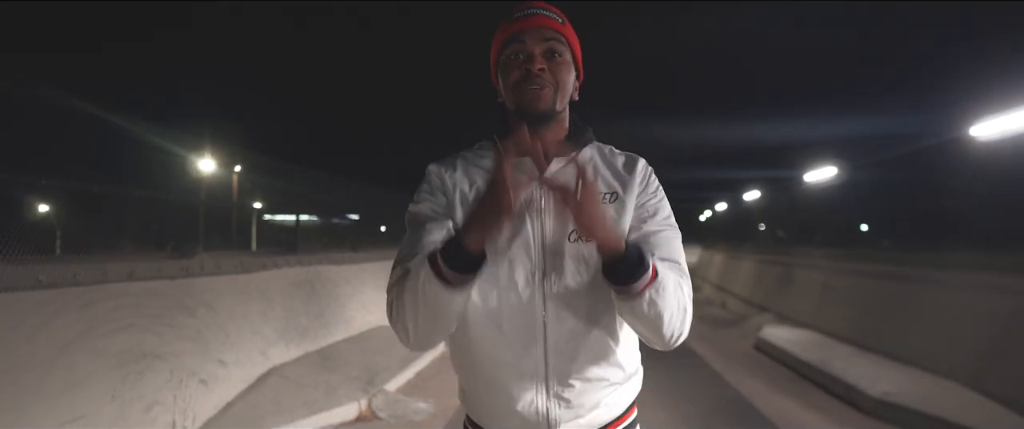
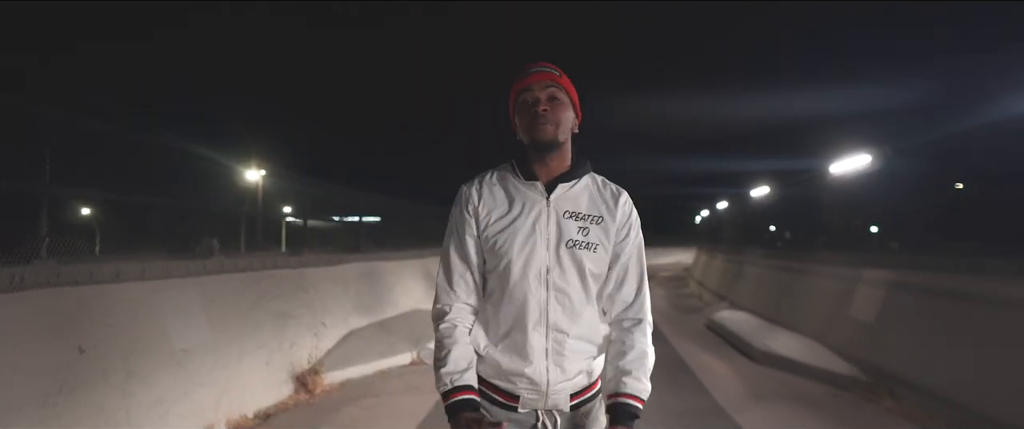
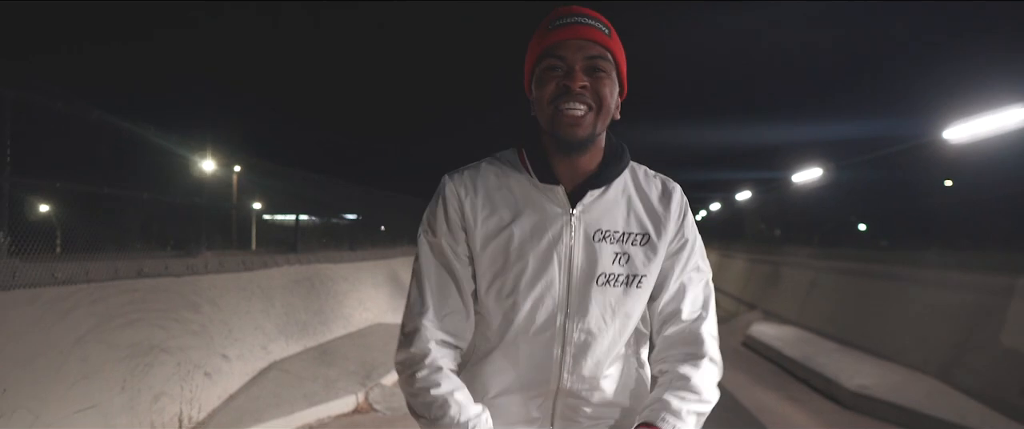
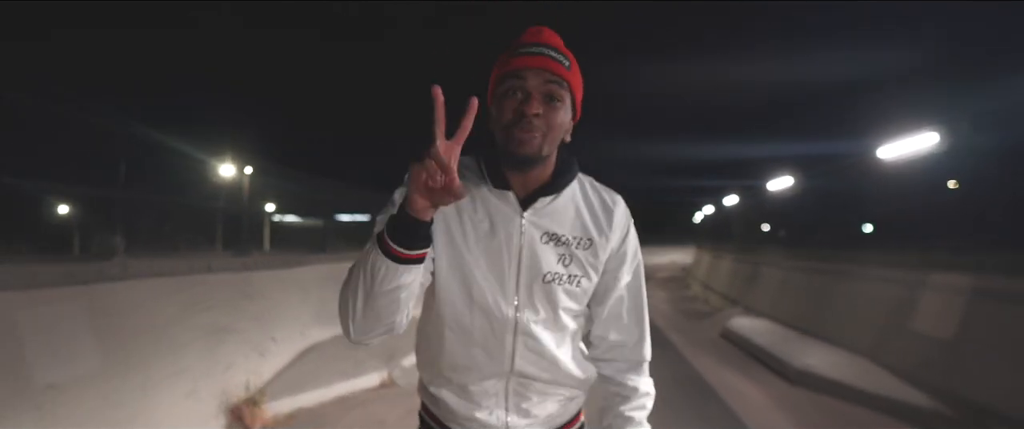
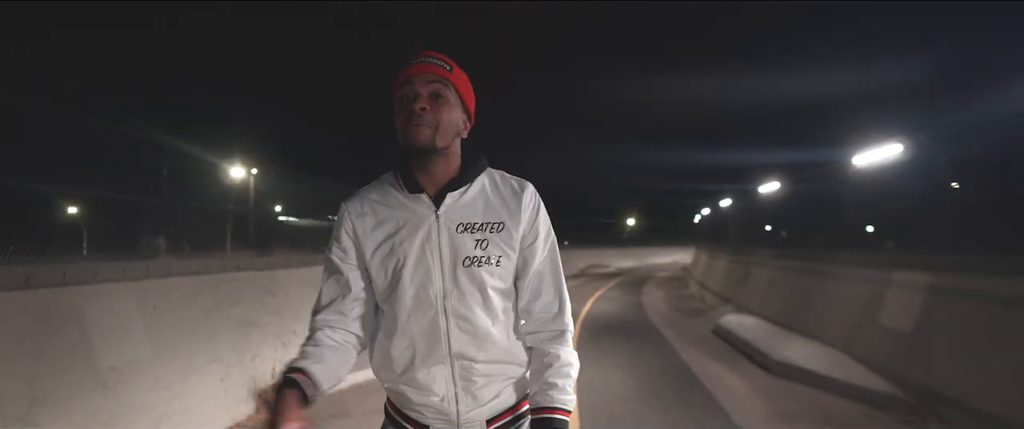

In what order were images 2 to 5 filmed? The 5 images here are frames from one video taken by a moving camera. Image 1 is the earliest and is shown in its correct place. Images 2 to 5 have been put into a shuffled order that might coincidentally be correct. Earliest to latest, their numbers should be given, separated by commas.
3, 4, 5, 2
